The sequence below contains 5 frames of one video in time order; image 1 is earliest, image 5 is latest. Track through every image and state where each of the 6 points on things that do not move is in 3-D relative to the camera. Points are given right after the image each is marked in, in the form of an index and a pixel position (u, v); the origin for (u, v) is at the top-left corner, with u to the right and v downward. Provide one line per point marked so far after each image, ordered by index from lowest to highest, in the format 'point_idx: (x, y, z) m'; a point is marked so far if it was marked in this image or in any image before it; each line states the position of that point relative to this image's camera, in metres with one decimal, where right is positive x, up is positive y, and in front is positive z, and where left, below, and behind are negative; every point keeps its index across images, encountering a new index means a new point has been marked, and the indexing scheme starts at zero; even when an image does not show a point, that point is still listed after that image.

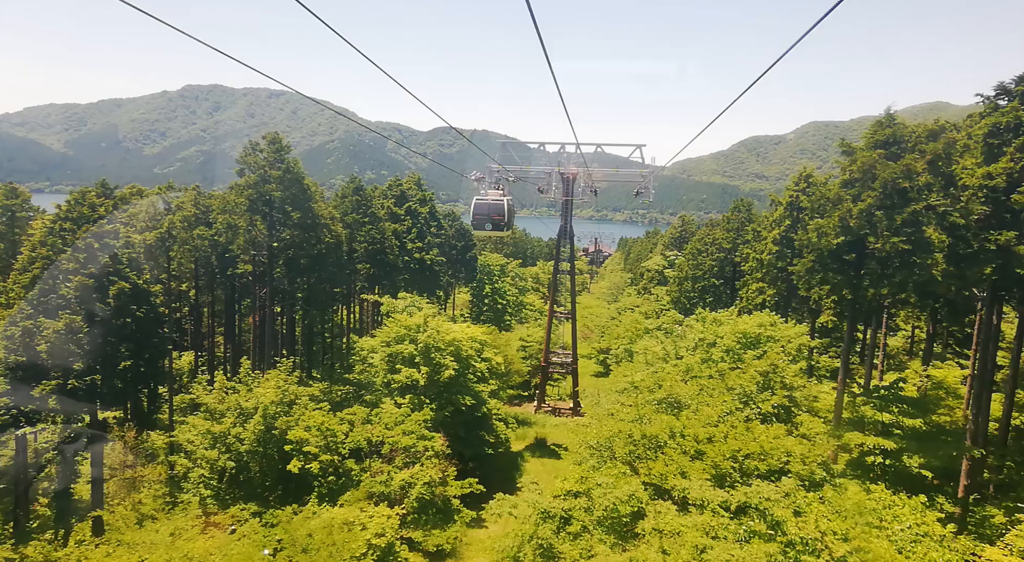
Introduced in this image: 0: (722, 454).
0: (+5.5, -4.6, +17.0) m
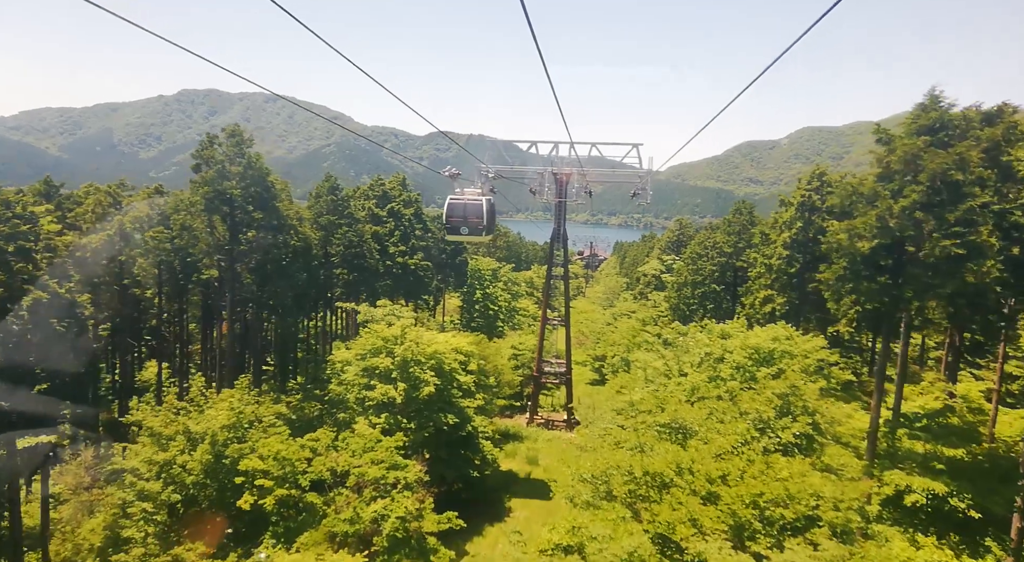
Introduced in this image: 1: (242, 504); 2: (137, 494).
0: (+5.0, -4.8, +14.4) m
1: (-7.8, -6.5, +18.9) m
2: (-10.9, -6.2, +19.1) m
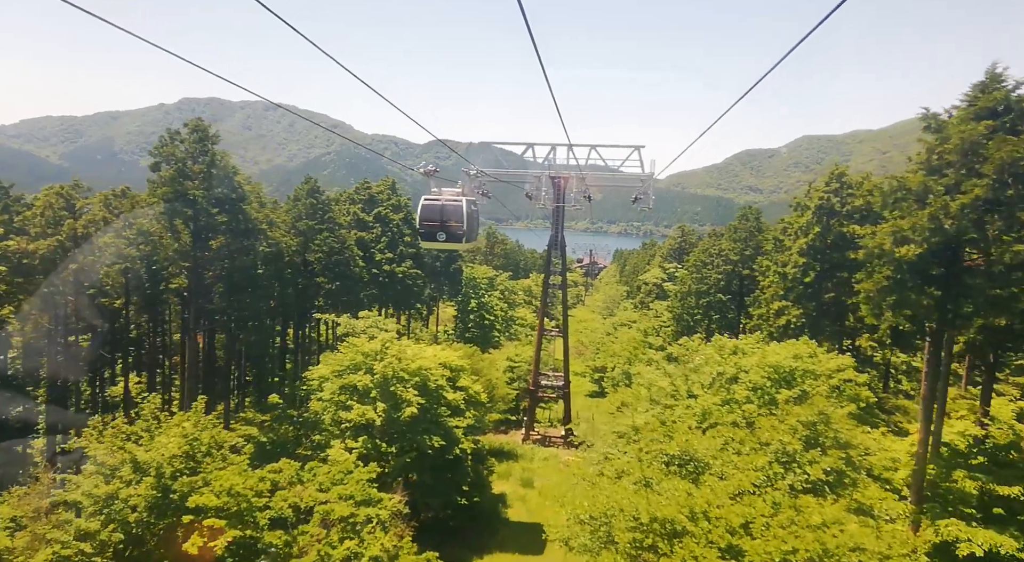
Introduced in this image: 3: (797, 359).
0: (+4.7, -5.0, +12.0) m
1: (-8.2, -6.7, +16.5) m
2: (-11.2, -6.5, +16.7) m
3: (+8.7, -2.4, +19.8) m
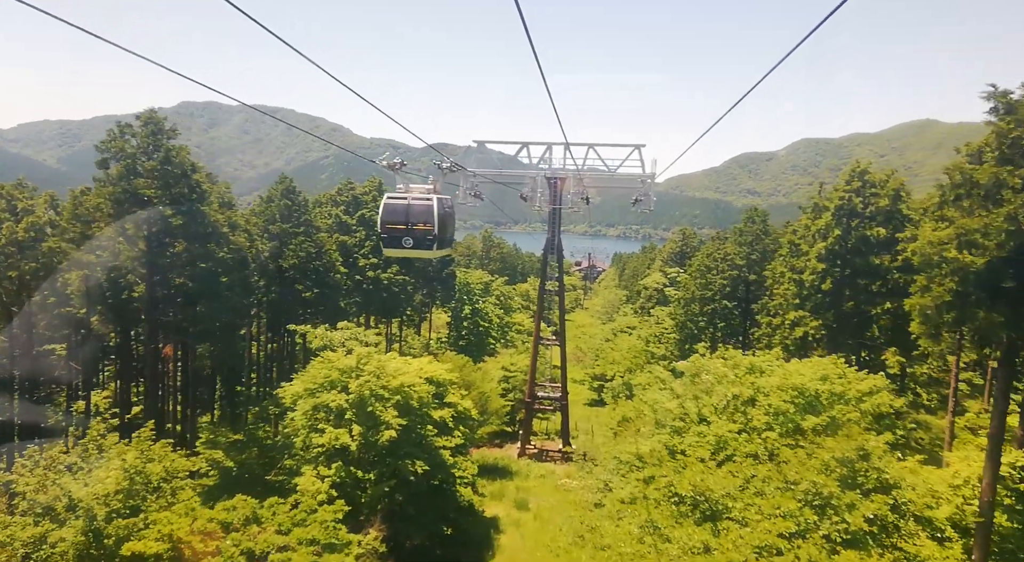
0: (+4.4, -5.3, +9.7) m
1: (-8.5, -7.0, +14.1) m
2: (-11.5, -6.7, +14.3) m
3: (+8.4, -2.7, +17.6) m
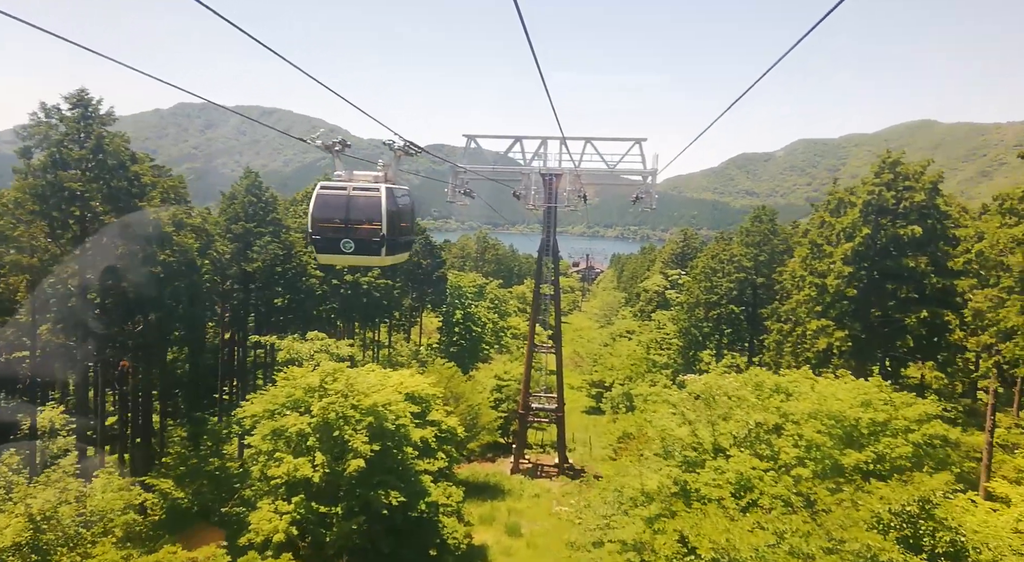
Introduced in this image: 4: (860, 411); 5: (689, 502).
0: (+4.0, -5.4, +7.0) m
1: (-8.8, -7.2, +11.4) m
2: (-11.9, -6.9, +11.6) m
3: (+8.0, -2.8, +14.9) m
4: (+7.6, -2.8, +14.4) m
5: (+3.7, -4.6, +13.9) m
